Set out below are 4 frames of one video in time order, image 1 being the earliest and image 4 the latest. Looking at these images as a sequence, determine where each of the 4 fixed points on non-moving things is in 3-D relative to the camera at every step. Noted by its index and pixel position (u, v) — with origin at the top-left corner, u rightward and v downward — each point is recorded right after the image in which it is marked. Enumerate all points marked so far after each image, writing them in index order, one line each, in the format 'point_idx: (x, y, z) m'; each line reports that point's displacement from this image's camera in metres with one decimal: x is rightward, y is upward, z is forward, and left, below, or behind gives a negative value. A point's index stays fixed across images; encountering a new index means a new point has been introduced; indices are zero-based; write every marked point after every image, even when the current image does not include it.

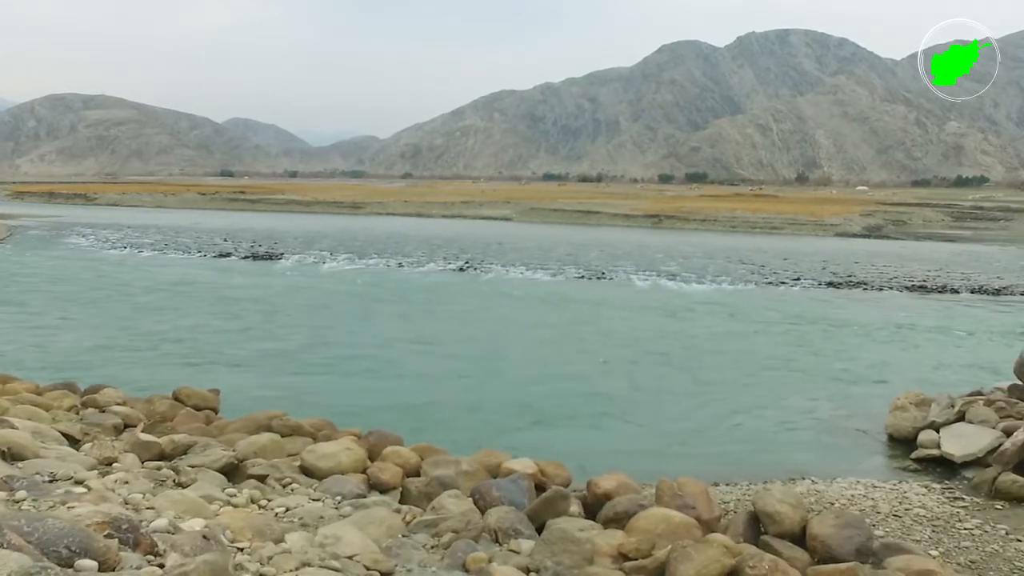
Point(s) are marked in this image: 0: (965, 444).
0: (+4.3, -1.5, +7.8) m
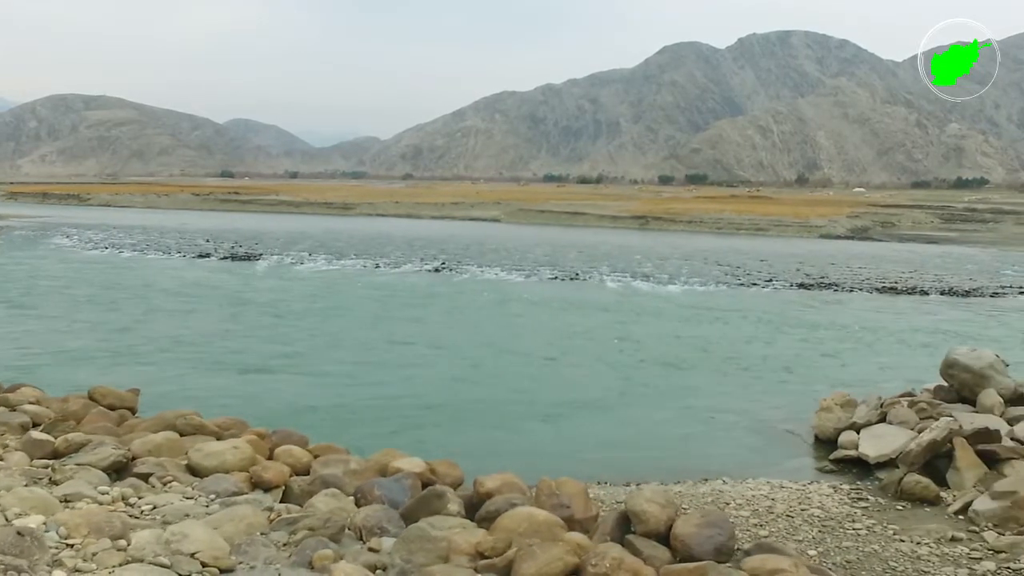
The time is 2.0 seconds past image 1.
0: (+3.5, -1.5, +7.8) m
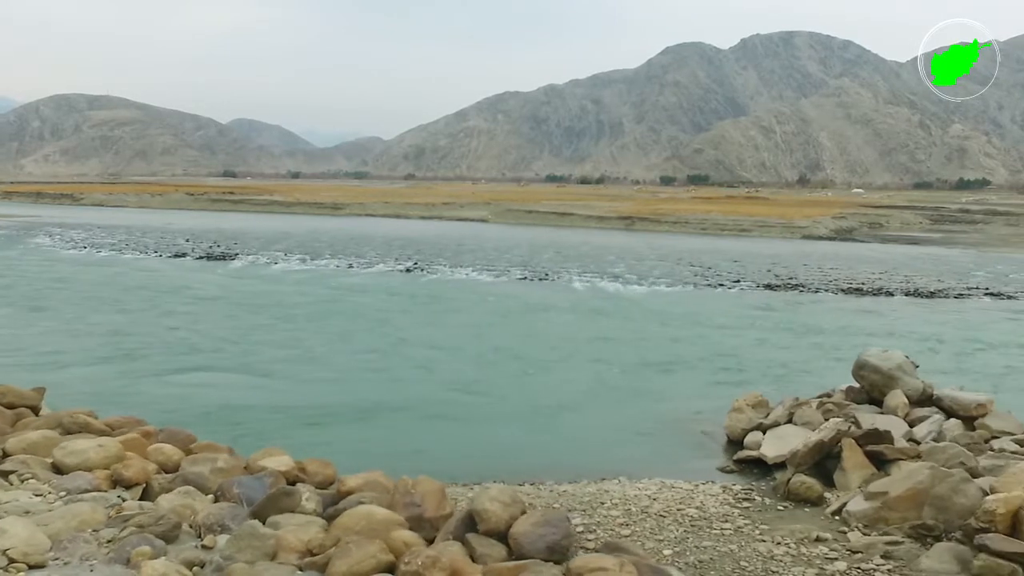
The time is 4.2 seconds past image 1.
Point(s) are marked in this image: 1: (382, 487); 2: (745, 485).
0: (+2.6, -1.5, +7.9) m
1: (-0.9, -1.4, +5.7) m
2: (+2.1, -1.8, +7.4) m
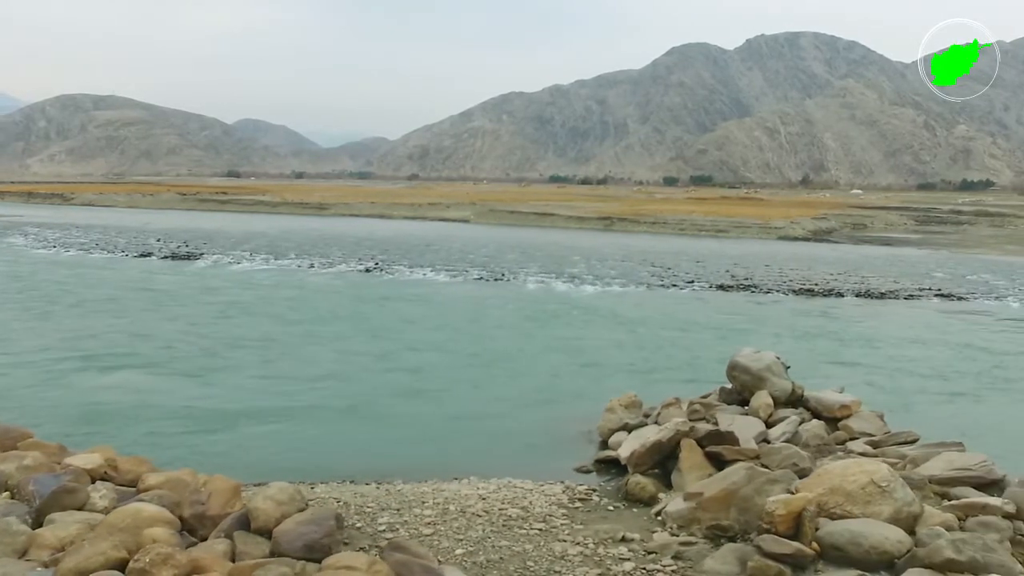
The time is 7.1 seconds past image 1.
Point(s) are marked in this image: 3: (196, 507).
0: (+1.2, -1.5, +7.8) m
1: (-2.3, -1.4, +5.7) m
2: (+0.7, -1.8, +7.4) m
3: (-2.0, -1.4, +5.3) m
